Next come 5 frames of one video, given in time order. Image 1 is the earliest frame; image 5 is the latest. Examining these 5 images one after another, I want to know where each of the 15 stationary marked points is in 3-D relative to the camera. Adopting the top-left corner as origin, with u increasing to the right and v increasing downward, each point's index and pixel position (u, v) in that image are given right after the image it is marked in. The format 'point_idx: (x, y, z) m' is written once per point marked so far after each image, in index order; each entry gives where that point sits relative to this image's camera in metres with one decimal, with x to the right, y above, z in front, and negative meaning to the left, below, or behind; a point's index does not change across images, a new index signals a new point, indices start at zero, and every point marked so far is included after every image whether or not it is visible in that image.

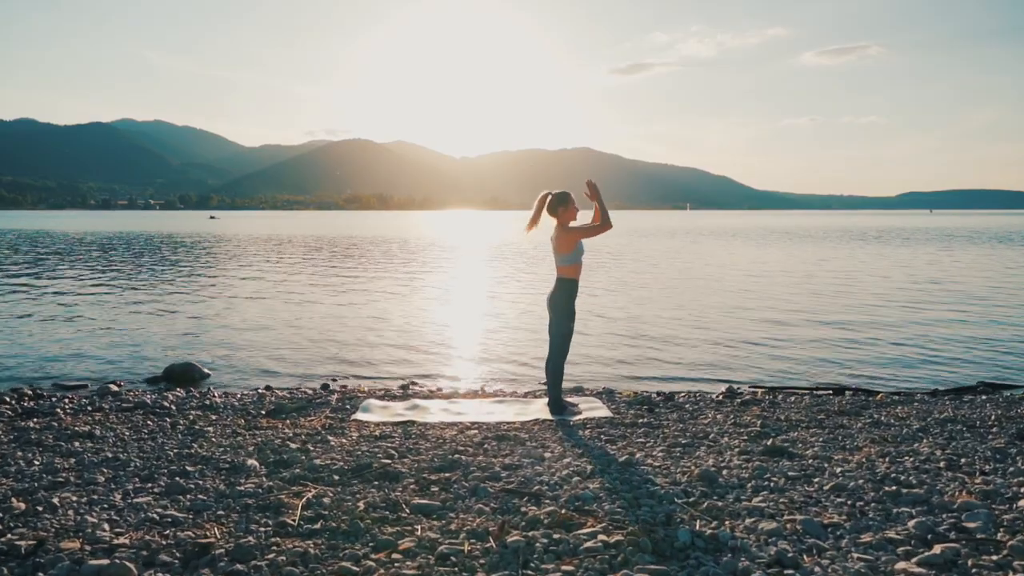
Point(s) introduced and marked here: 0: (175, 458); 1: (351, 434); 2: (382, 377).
0: (-4.5, -2.3, +9.9) m
1: (-2.5, -2.3, +11.8) m
2: (-3.4, -2.4, +19.4) m
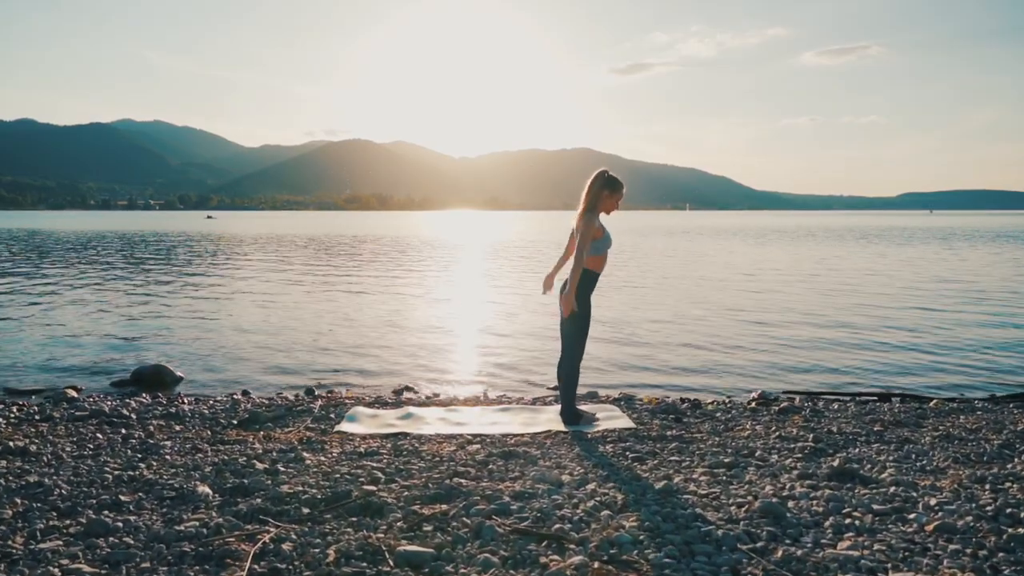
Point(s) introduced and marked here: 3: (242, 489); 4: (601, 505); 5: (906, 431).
0: (-4.3, -2.1, +8.2) m
1: (-2.4, -2.2, +10.0) m
2: (-3.2, -2.2, +17.6) m
3: (-2.8, -2.1, +7.9) m
4: (+0.9, -2.1, +7.4) m
5: (+6.0, -2.2, +11.5) m
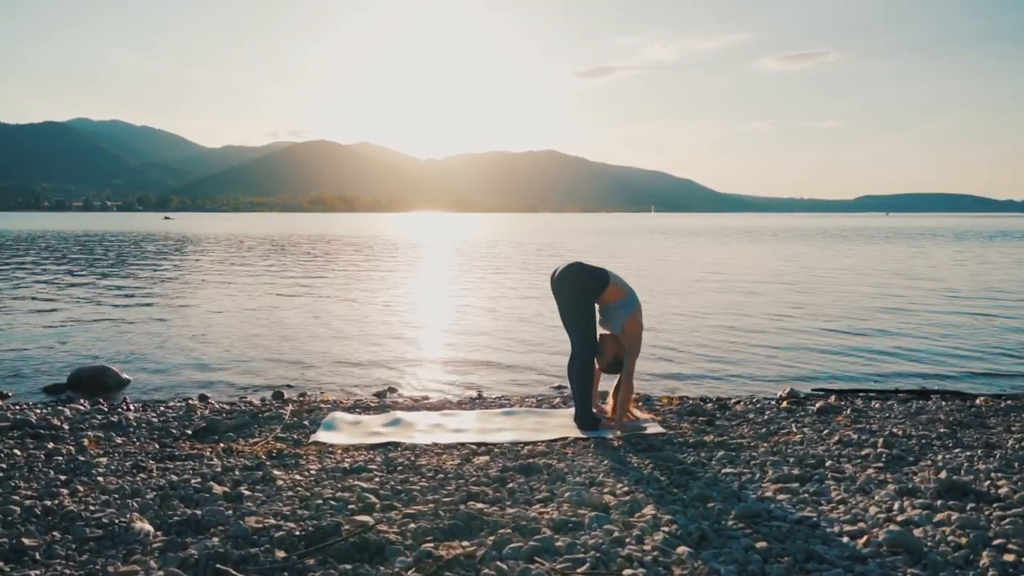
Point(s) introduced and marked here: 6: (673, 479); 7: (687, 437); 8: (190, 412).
0: (-4.1, -1.9, +6.2) m
1: (-2.2, -1.9, +8.1) m
2: (-3.4, -2.0, +15.7) m
3: (-2.5, -1.9, +6.0) m
4: (+1.2, -1.9, +5.6) m
5: (+6.1, -1.9, +10.0) m
6: (+1.6, -1.9, +7.6) m
7: (+2.3, -2.0, +9.9) m
8: (-4.9, -1.9, +11.5) m
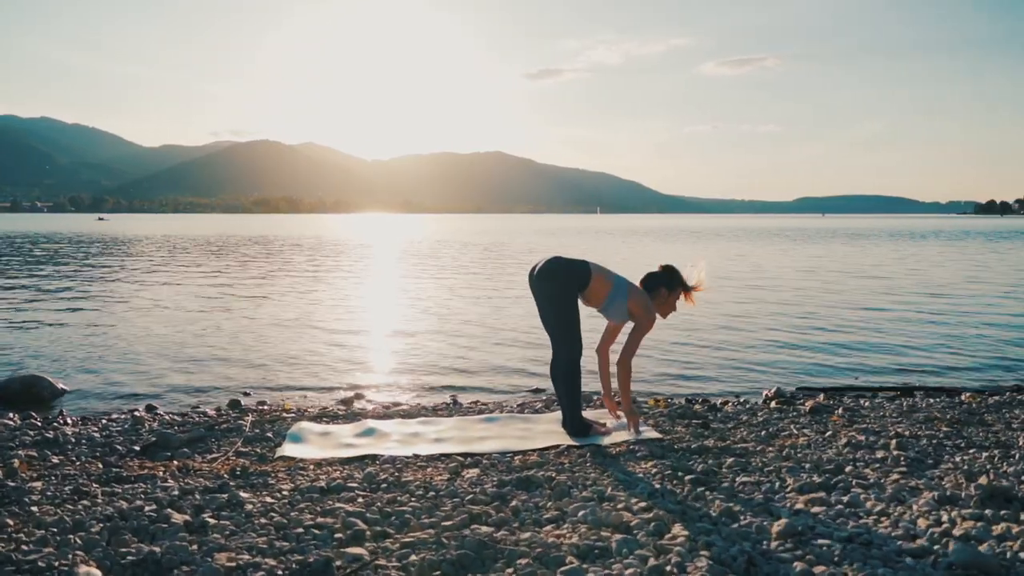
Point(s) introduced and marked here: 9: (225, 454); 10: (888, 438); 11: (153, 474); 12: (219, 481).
0: (-3.9, -1.9, +5.1) m
1: (-2.2, -1.9, +7.2) m
2: (-3.9, -2.0, +14.6) m
3: (-2.4, -1.8, +5.0) m
4: (+1.4, -1.8, +4.9) m
5: (+6.0, -1.8, +9.6) m
6: (+1.6, -1.9, +6.9) m
7: (+2.1, -1.9, +9.2) m
8: (-5.2, -1.9, +10.4) m
9: (-3.3, -1.9, +8.7) m
10: (+4.6, -1.8, +9.2) m
11: (-3.7, -1.9, +7.7) m
12: (-2.9, -1.9, +7.4) m
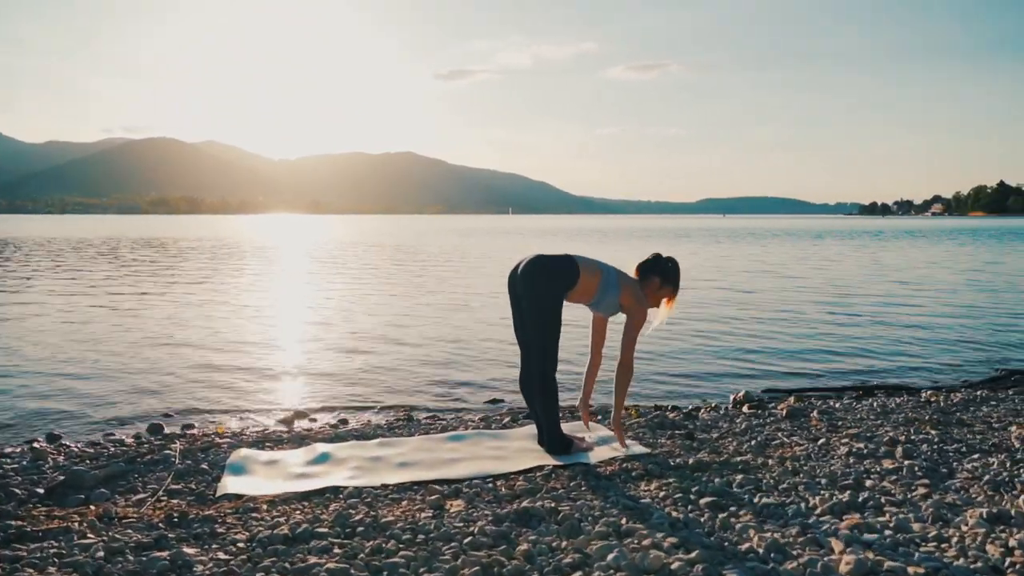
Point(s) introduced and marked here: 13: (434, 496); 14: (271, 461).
0: (-3.7, -1.9, +3.7) m
1: (-2.2, -1.9, +5.9) m
2: (-4.8, -2.1, +13.2) m
3: (-2.1, -1.9, +3.7) m
4: (+1.6, -1.8, +4.1) m
5: (+5.6, -1.8, +9.3) m
6: (+1.7, -1.9, +6.1) m
7: (+1.9, -1.9, +8.5) m
8: (-5.5, -2.0, +8.8) m
9: (-3.5, -2.0, +7.3) m
10: (+4.3, -1.8, +8.7) m
11: (-3.7, -2.0, +6.2) m
12: (-2.9, -1.9, +6.0) m
13: (-0.7, -2.0, +7.1) m
14: (-2.7, -1.9, +8.3) m
